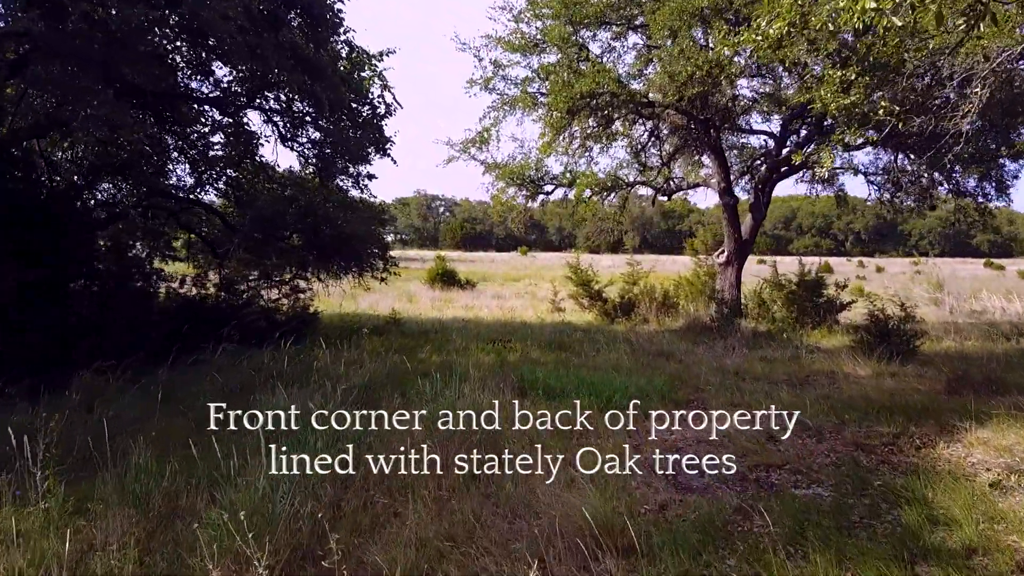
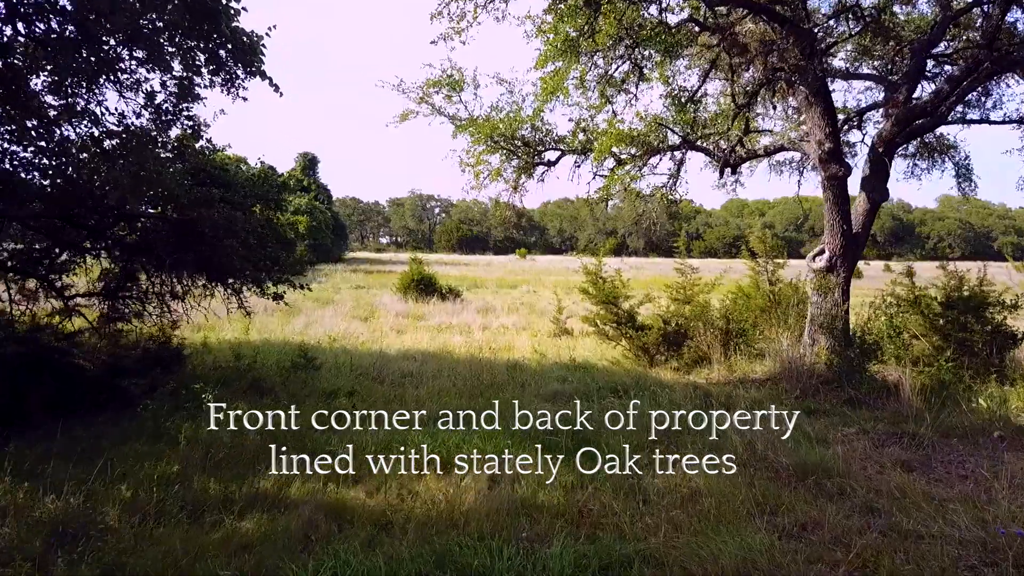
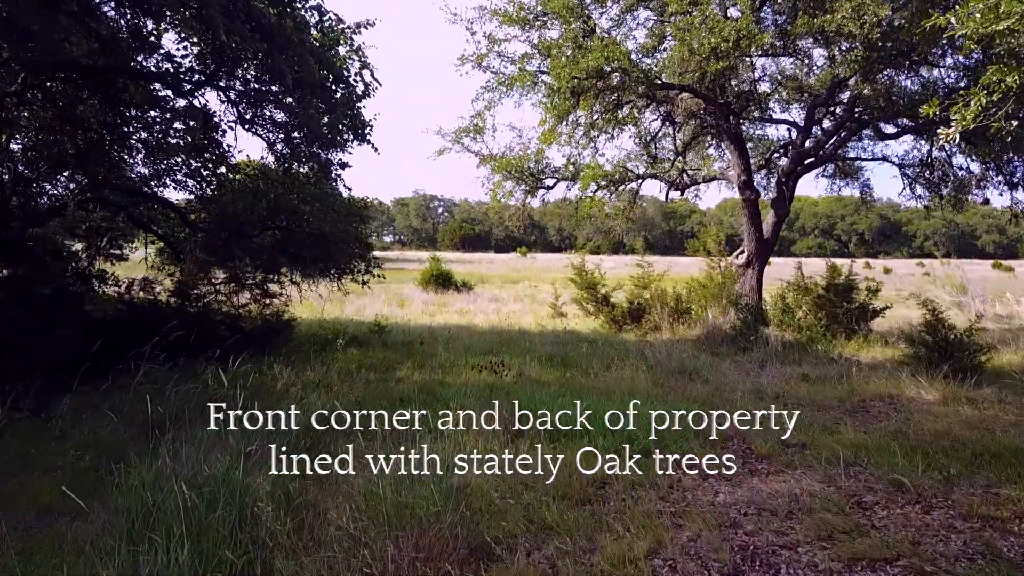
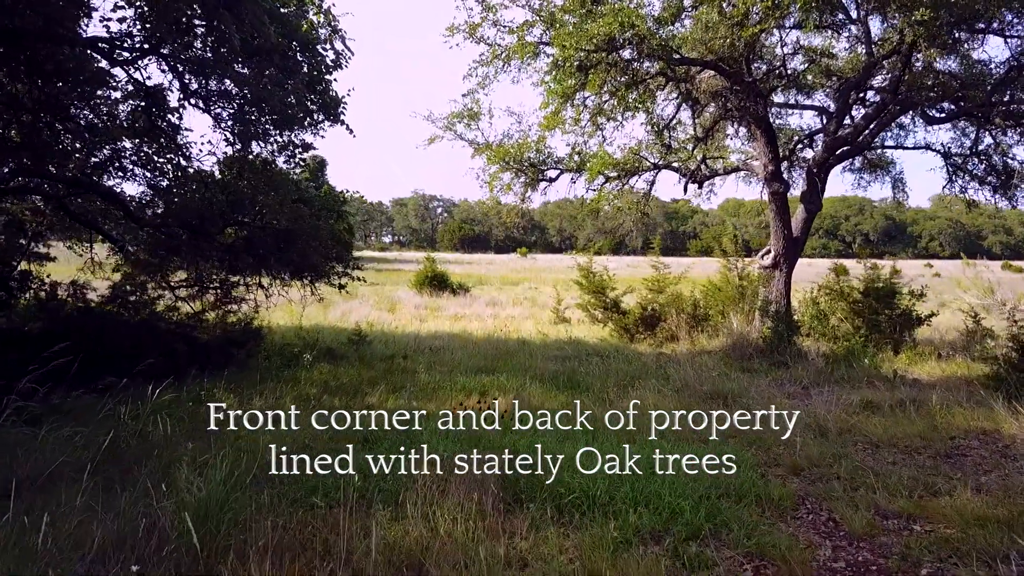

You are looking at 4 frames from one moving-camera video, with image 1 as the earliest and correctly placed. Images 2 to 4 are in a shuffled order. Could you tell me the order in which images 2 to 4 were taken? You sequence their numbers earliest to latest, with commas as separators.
3, 4, 2
